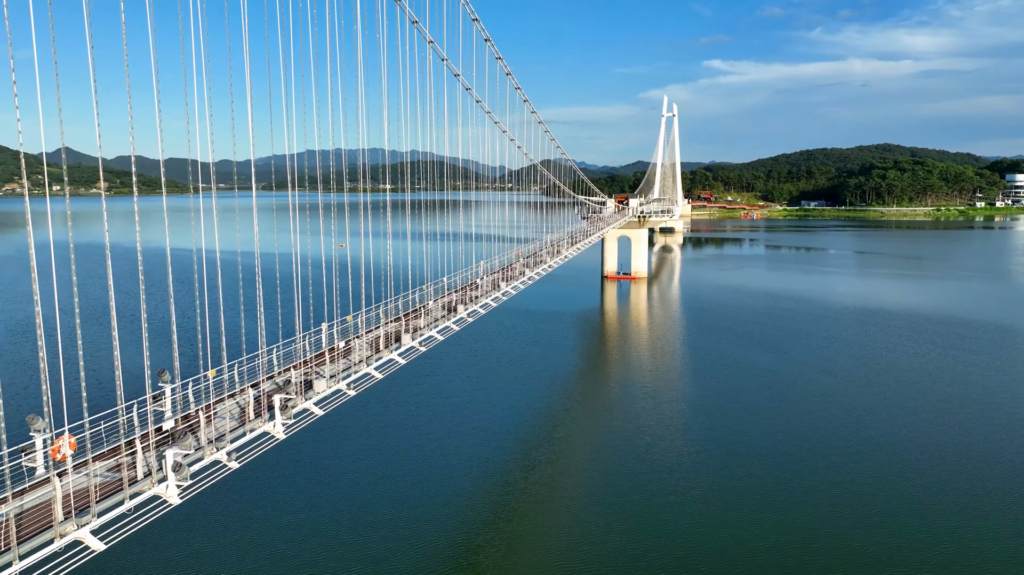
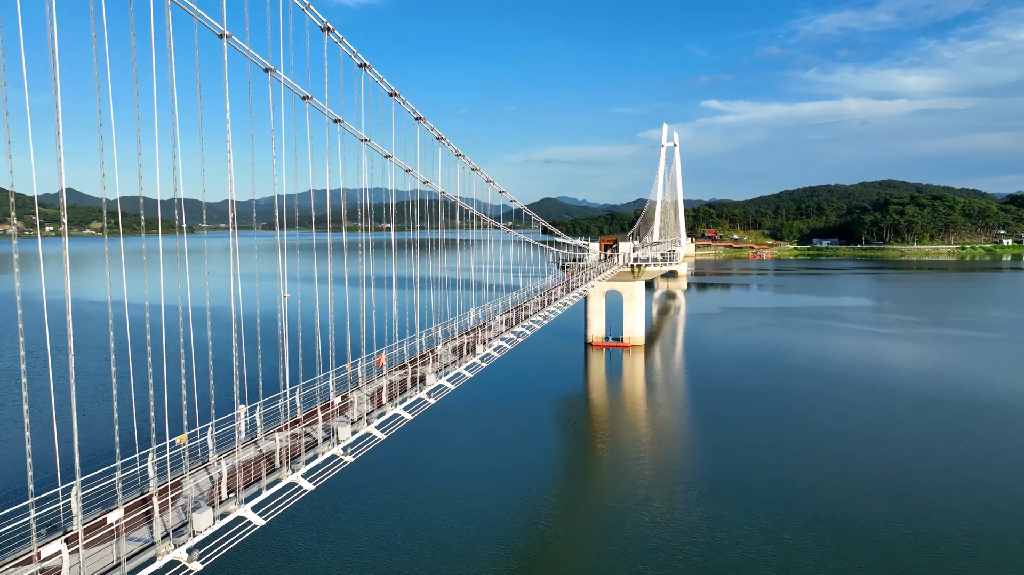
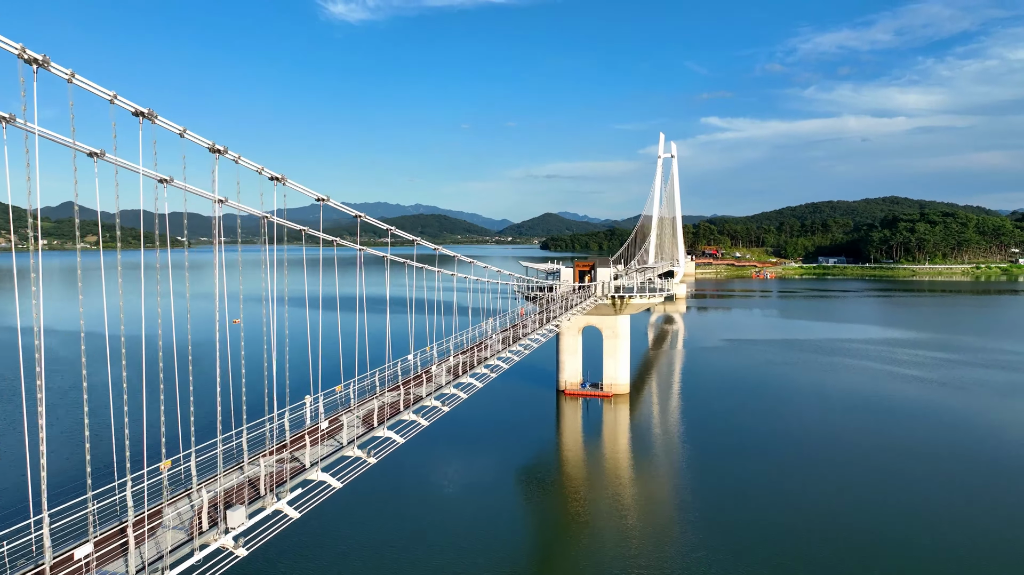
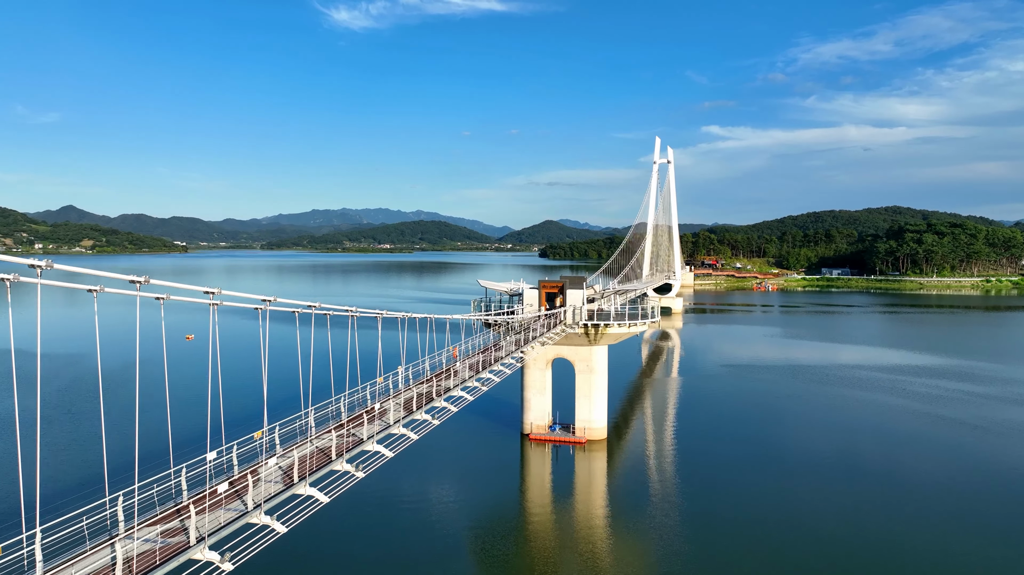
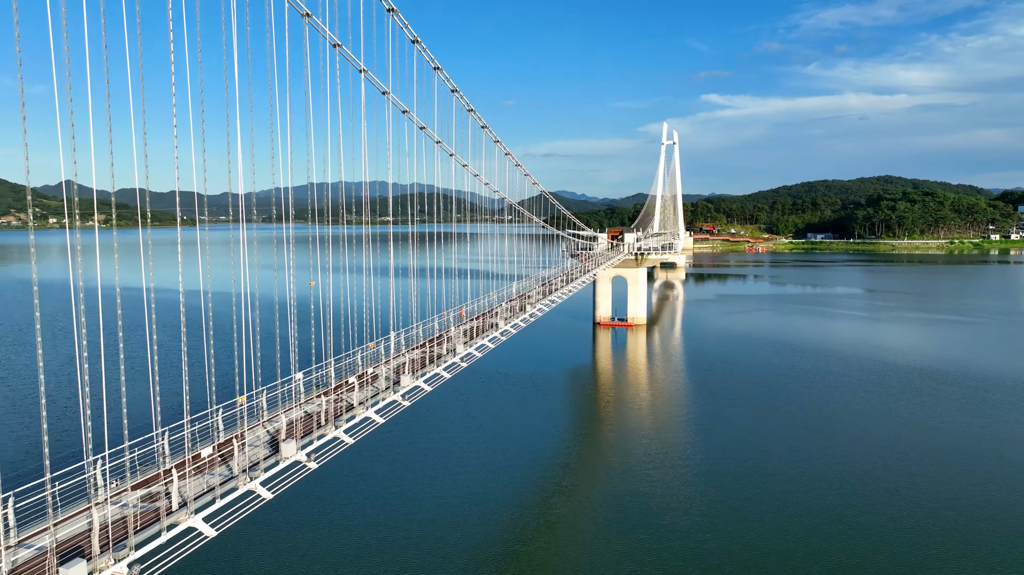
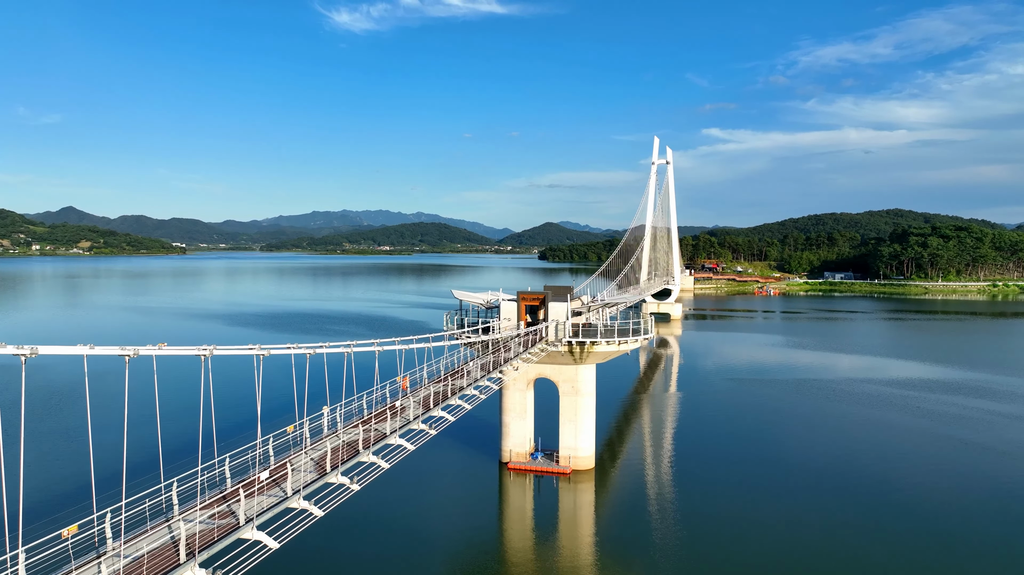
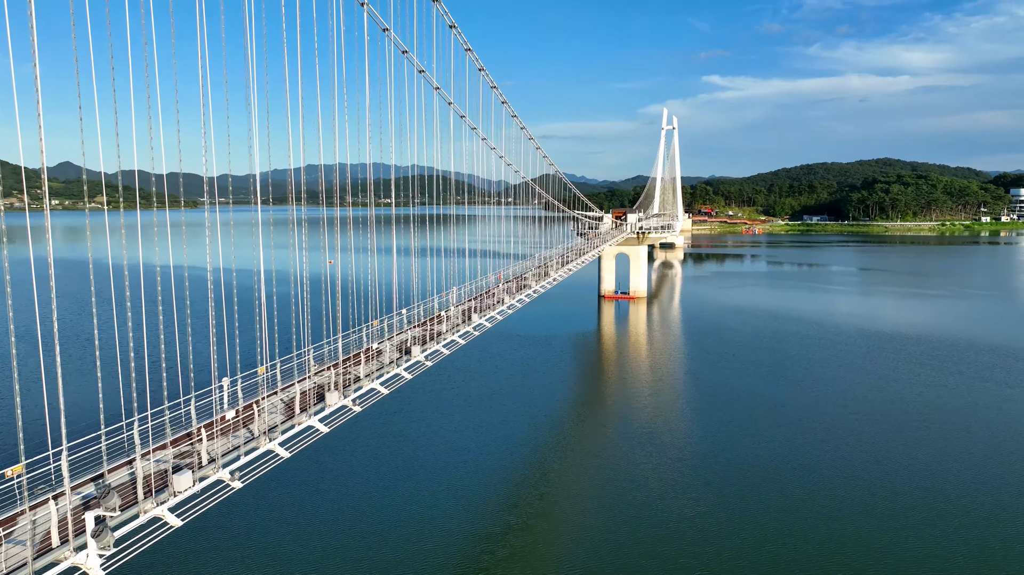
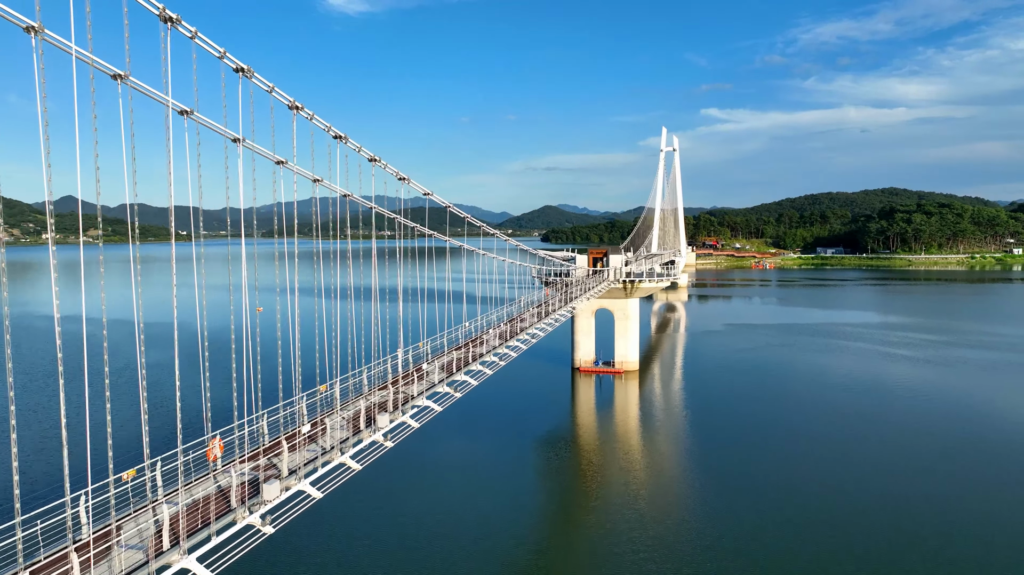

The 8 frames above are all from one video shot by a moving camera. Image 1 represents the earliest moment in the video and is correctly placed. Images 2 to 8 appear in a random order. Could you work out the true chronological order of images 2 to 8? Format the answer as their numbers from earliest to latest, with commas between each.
7, 5, 2, 8, 3, 4, 6
